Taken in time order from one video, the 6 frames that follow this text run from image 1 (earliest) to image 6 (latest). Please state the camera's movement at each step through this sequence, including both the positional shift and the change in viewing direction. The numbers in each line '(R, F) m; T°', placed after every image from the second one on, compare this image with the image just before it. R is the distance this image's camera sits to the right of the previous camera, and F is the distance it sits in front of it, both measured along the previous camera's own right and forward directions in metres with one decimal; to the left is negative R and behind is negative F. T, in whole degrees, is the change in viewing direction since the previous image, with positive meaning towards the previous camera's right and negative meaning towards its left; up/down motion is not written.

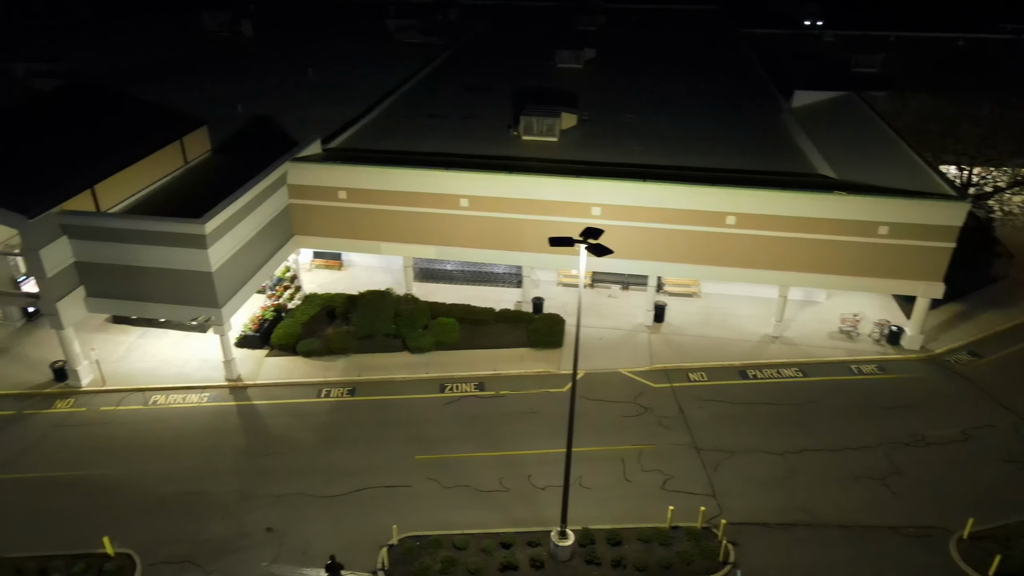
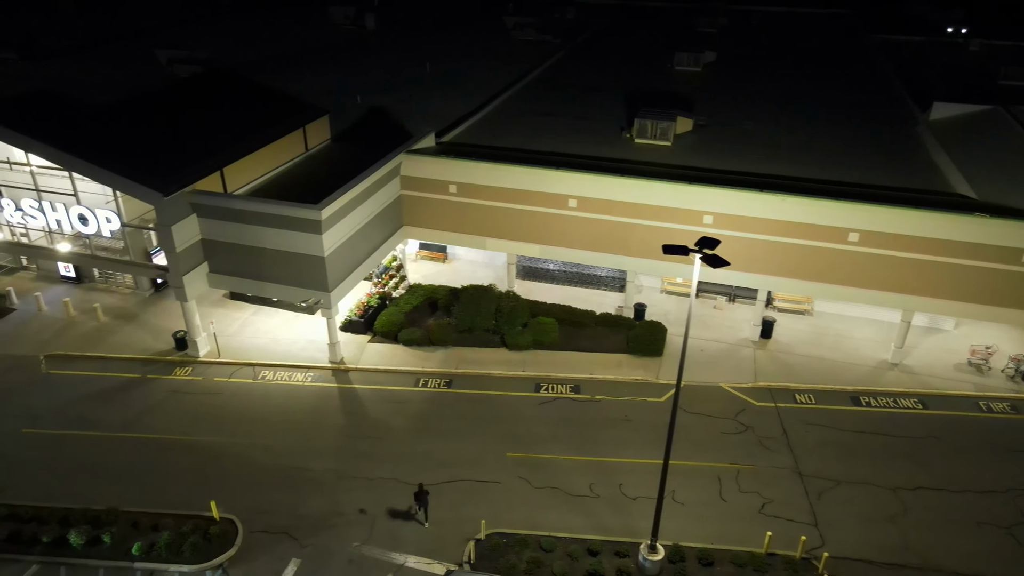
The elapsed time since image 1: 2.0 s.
(-0.2, +0.2) m; -7°
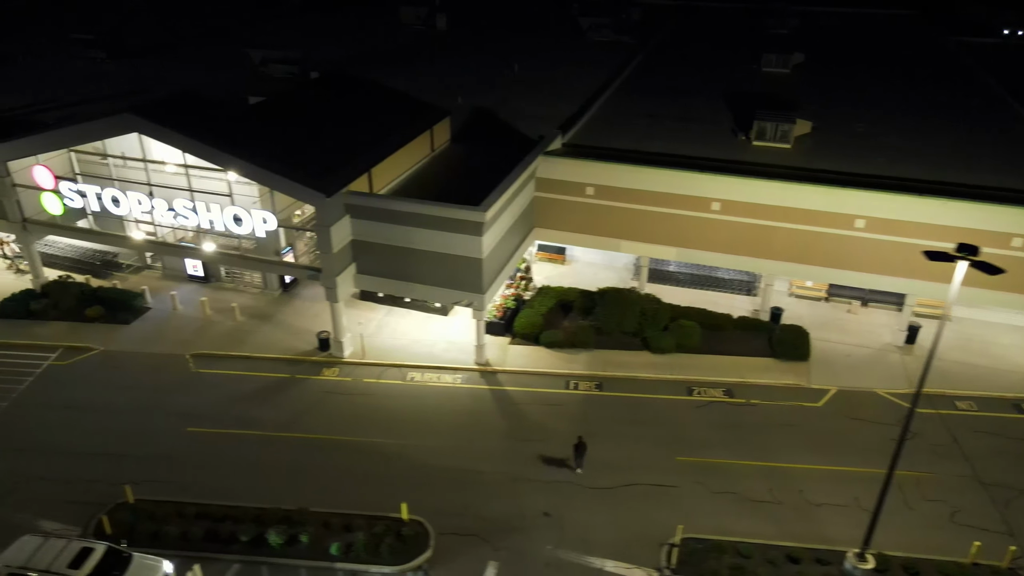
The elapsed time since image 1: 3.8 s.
(-5.3, 0.0) m; -1°
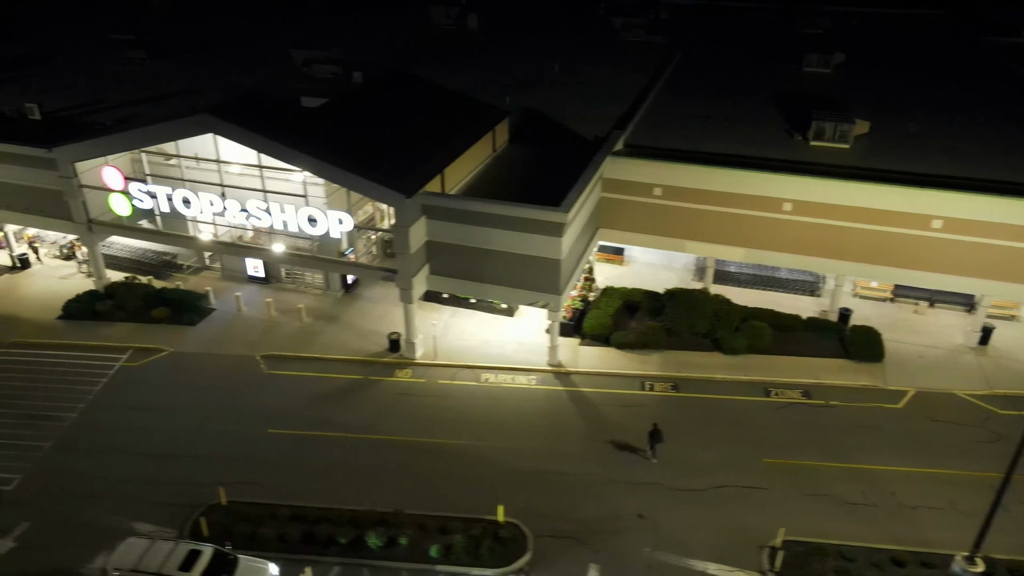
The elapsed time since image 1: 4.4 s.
(-2.8, +0.1) m; 0°
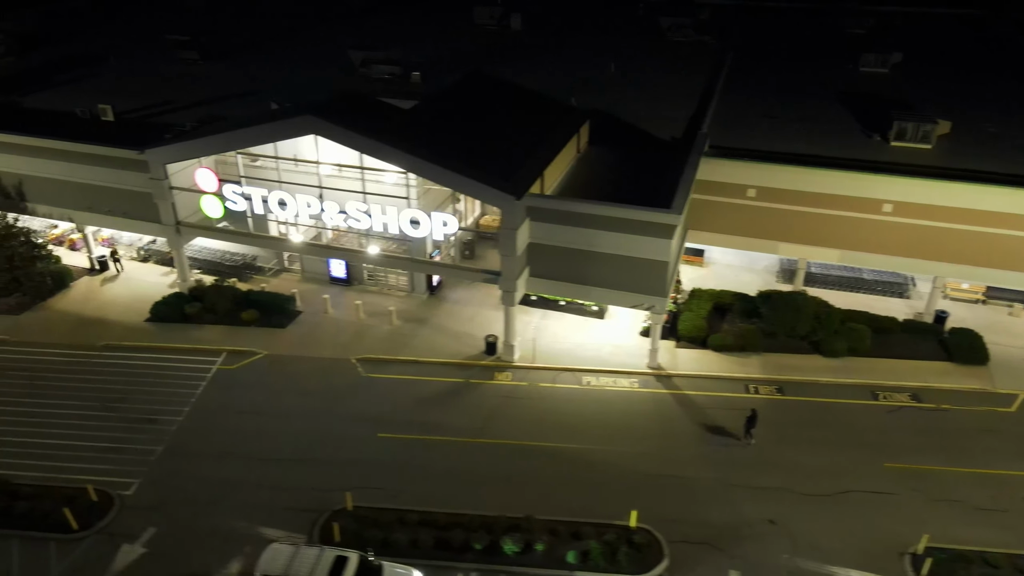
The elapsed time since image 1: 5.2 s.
(-3.8, +0.2) m; 0°
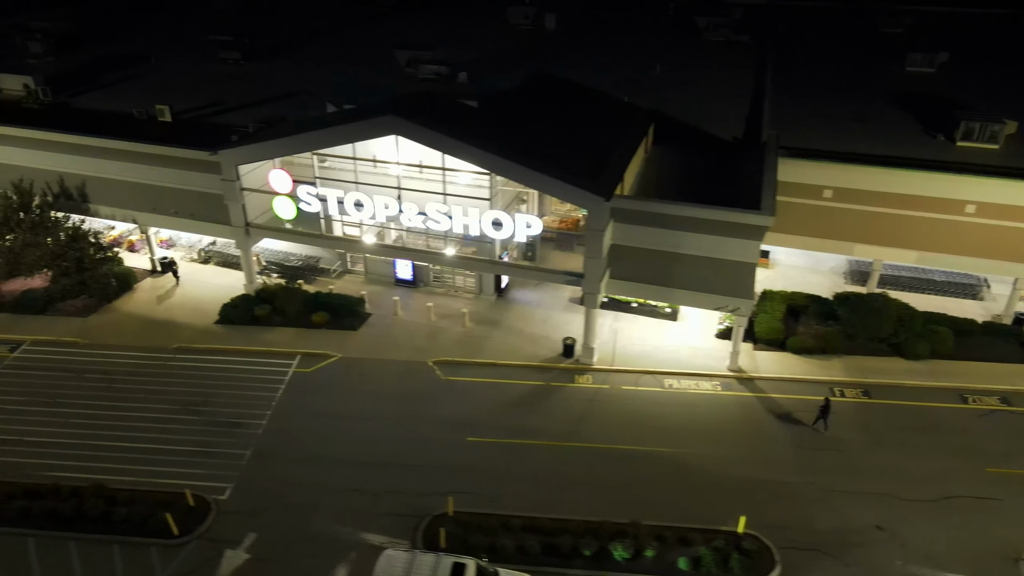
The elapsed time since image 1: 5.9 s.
(-3.0, +0.3) m; 0°
